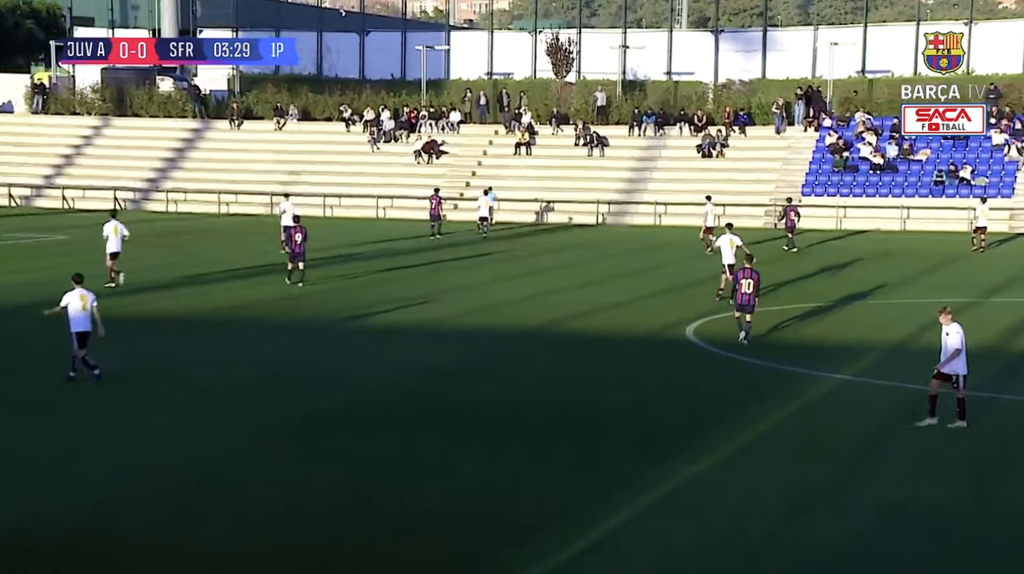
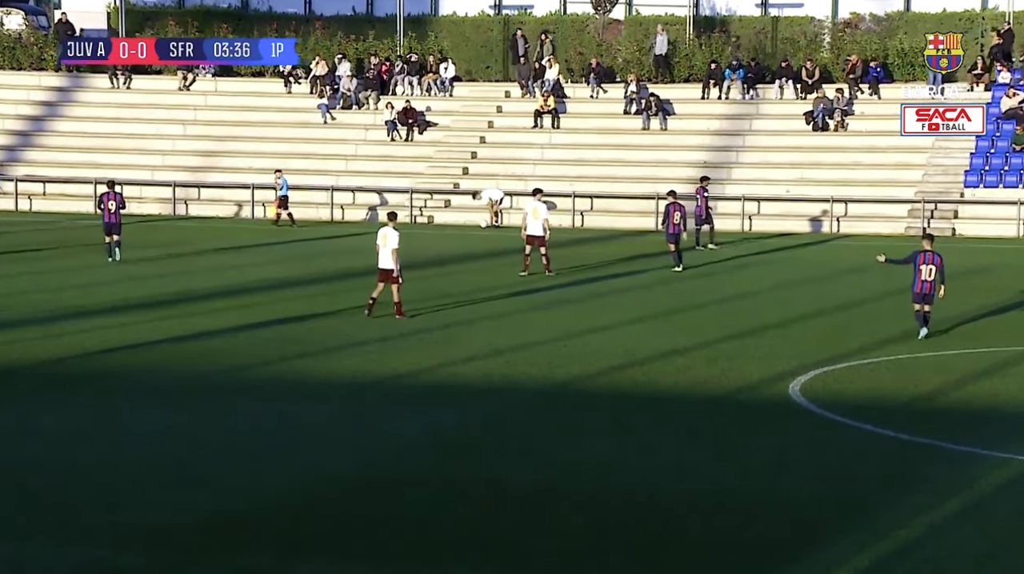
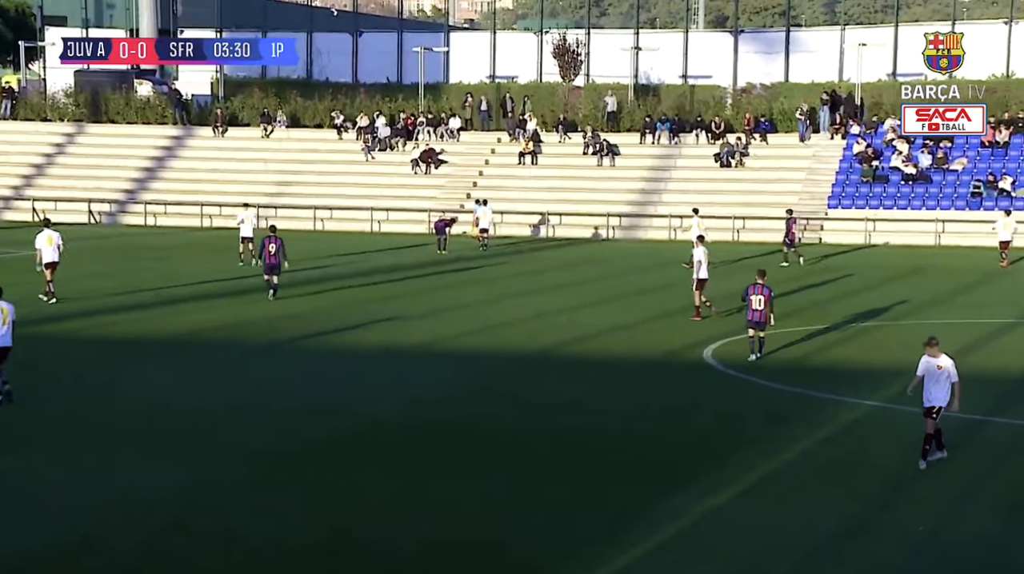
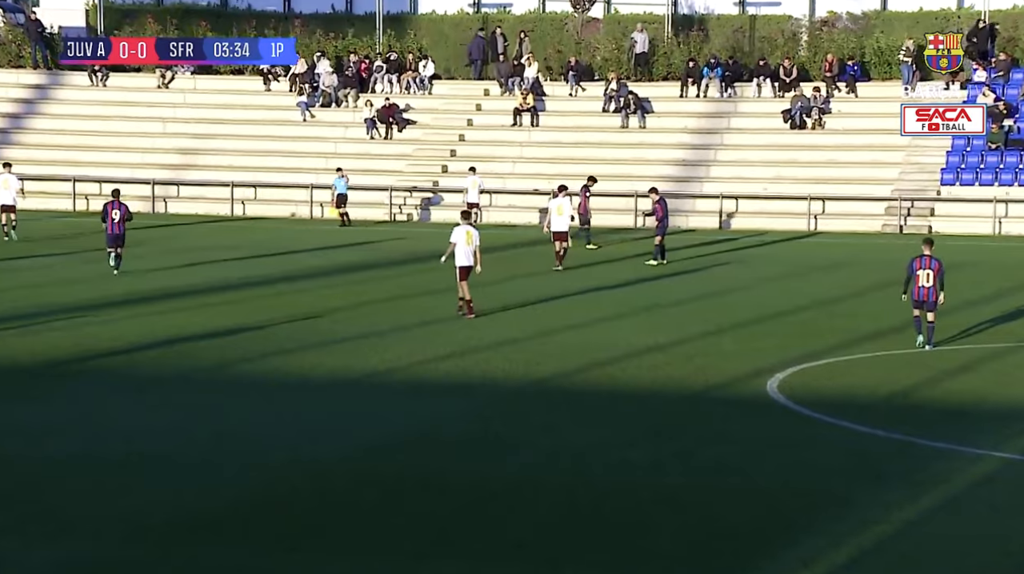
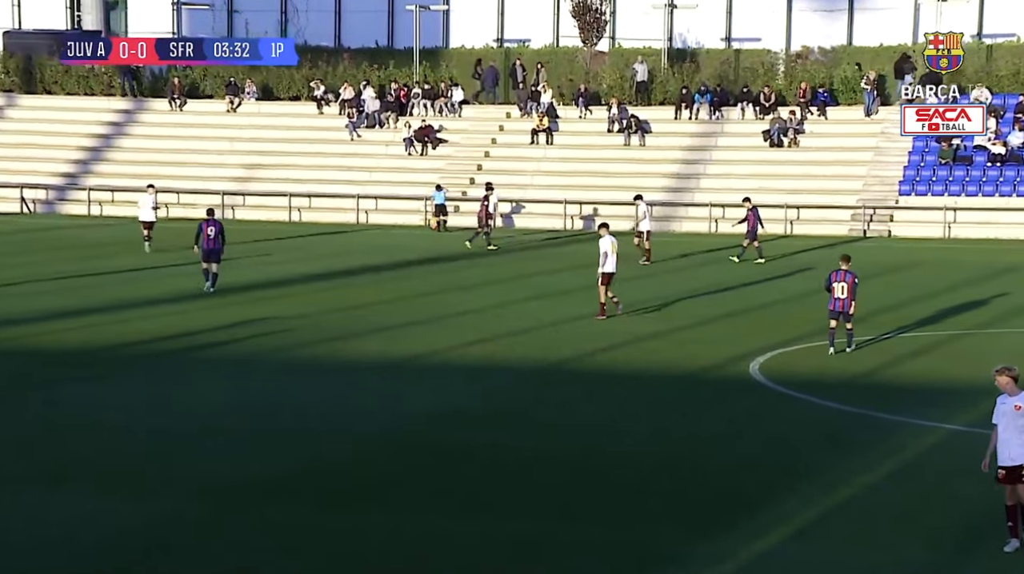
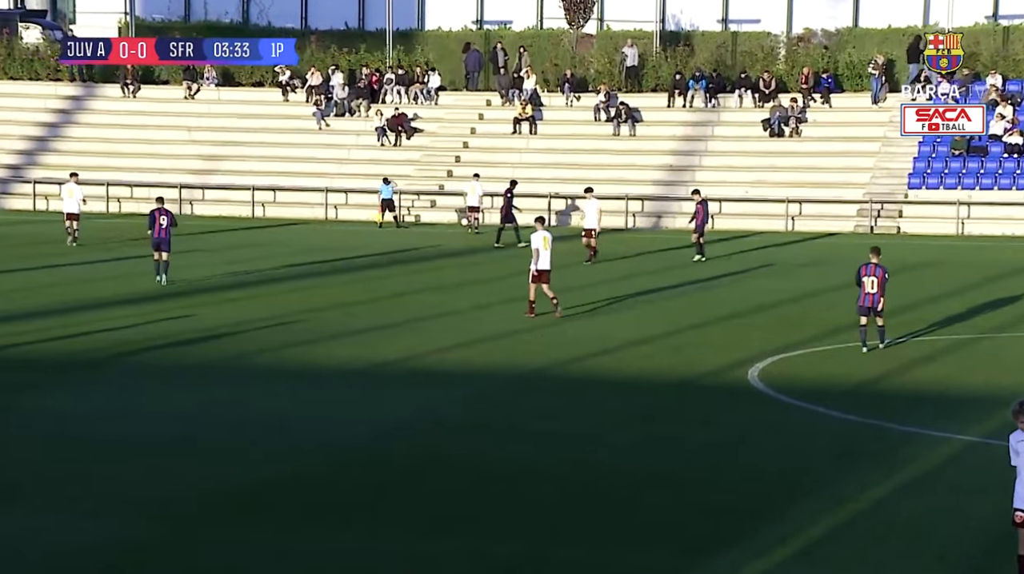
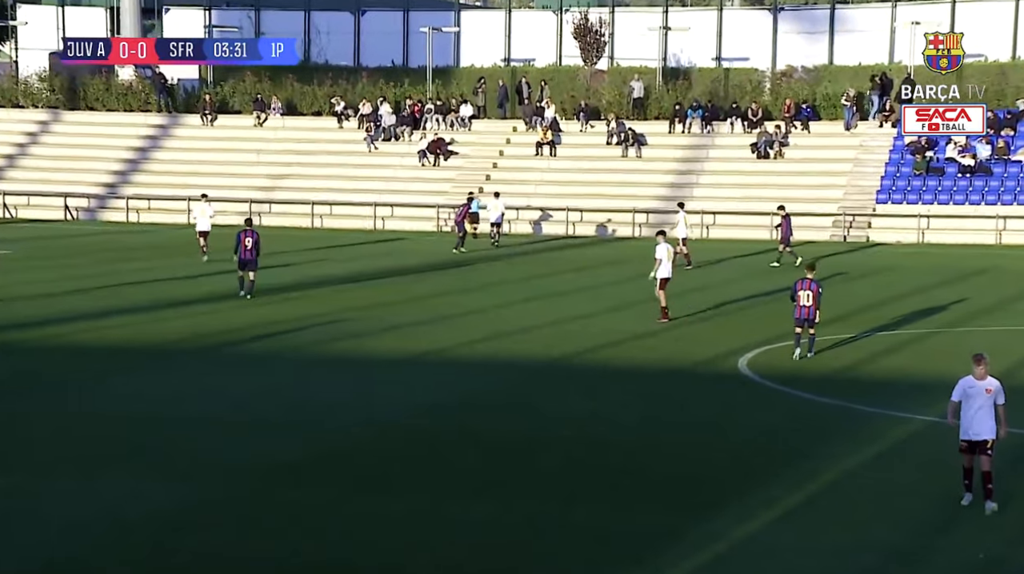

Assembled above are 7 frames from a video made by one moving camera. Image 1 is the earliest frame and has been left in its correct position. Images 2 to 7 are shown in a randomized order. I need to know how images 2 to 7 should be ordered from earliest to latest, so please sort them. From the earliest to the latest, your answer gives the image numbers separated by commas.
3, 7, 5, 6, 4, 2
